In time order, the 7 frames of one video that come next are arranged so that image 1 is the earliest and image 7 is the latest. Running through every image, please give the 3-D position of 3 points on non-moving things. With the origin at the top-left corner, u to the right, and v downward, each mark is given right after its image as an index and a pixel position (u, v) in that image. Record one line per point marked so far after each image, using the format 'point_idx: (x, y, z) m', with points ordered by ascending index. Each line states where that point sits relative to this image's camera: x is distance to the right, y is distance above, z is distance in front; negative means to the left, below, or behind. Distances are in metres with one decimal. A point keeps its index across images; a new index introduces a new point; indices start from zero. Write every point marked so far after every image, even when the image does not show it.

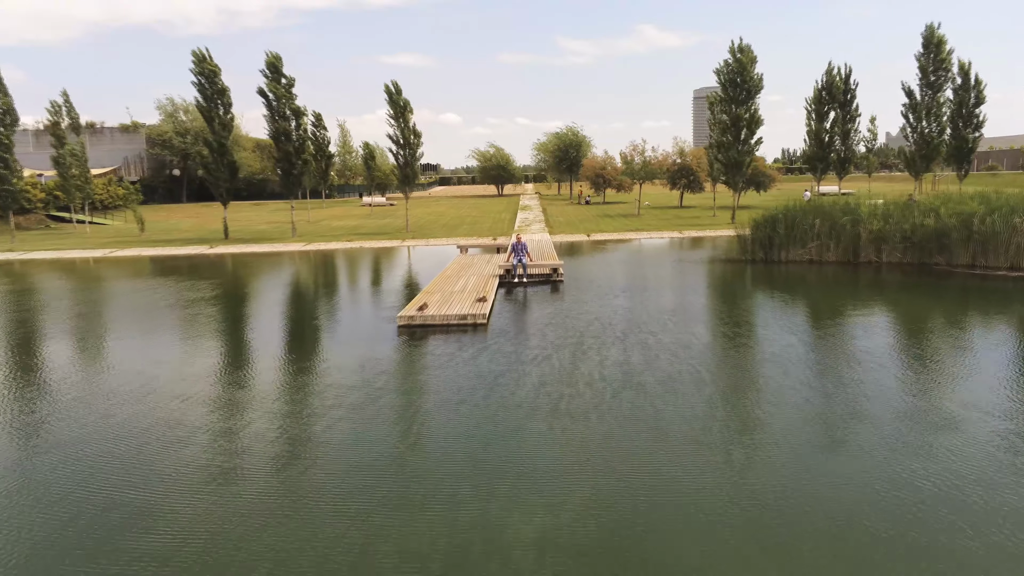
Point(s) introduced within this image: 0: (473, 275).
0: (-1.0, +0.3, +16.3) m
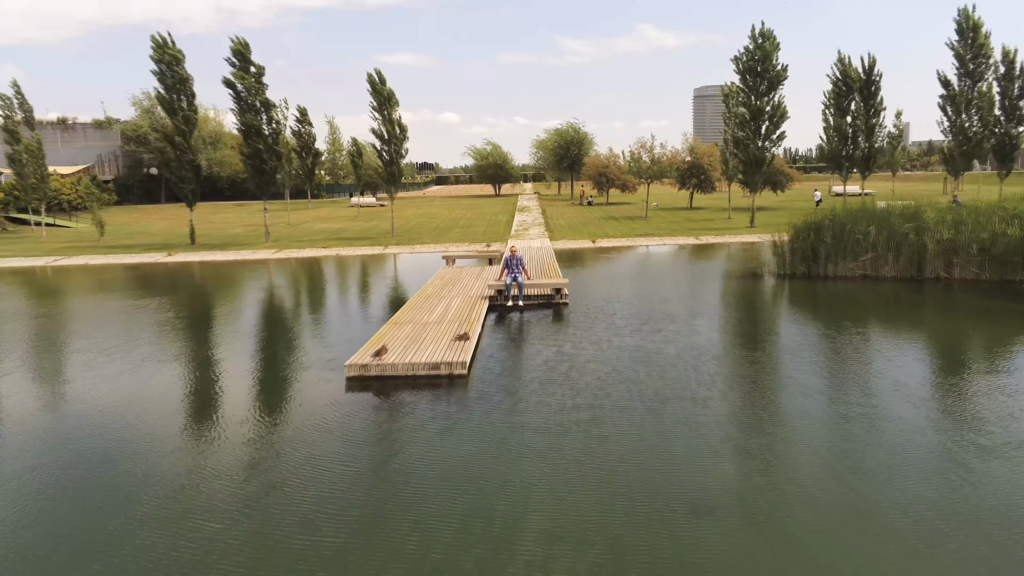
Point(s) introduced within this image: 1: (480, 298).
0: (-1.2, -0.2, +13.3) m
1: (-0.7, -0.2, +13.1) m
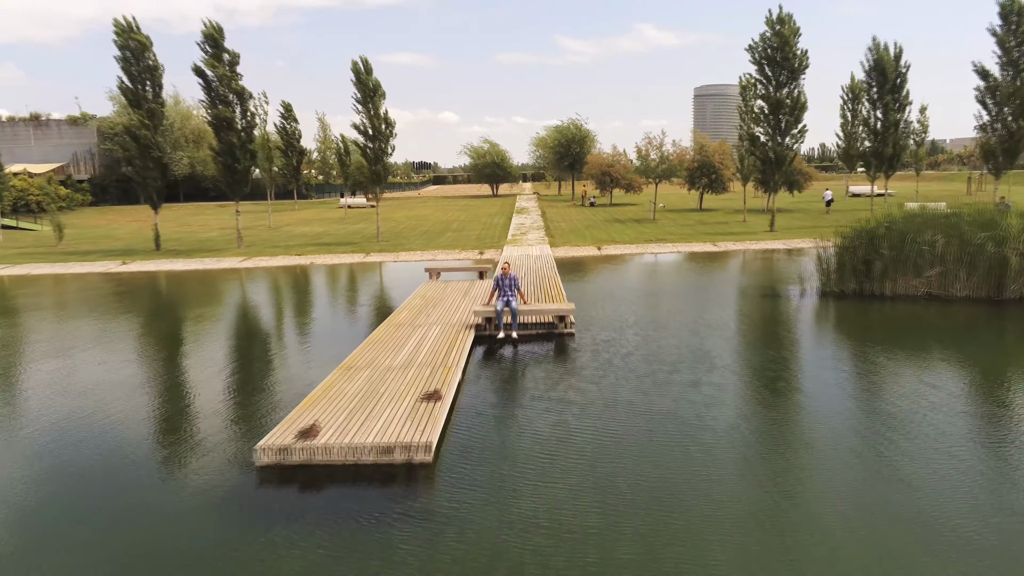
0: (-1.3, -0.7, +10.8) m
1: (-0.8, -0.7, +10.6) m
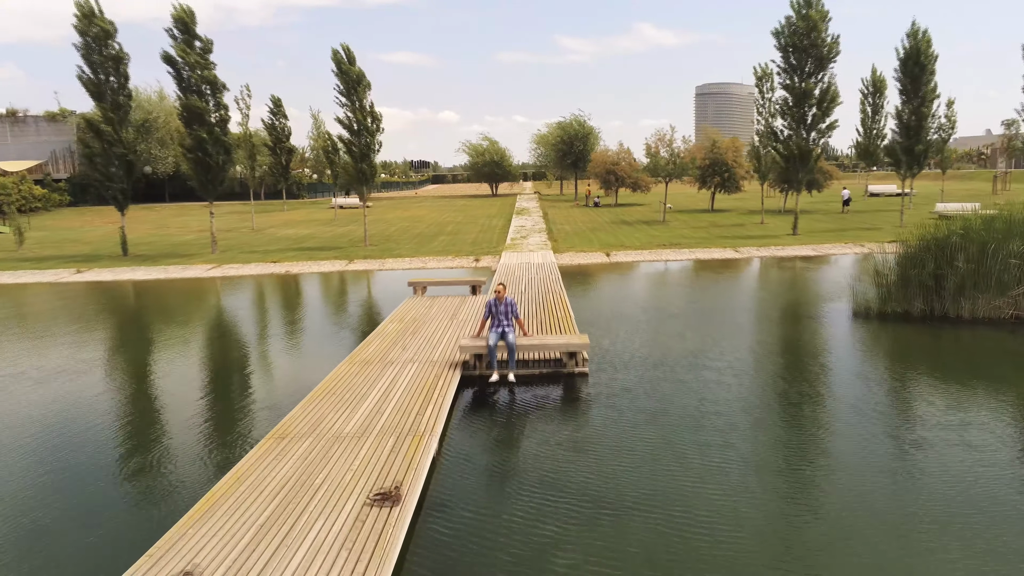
0: (-1.4, -1.0, +8.5) m
1: (-0.9, -1.1, +8.3) m
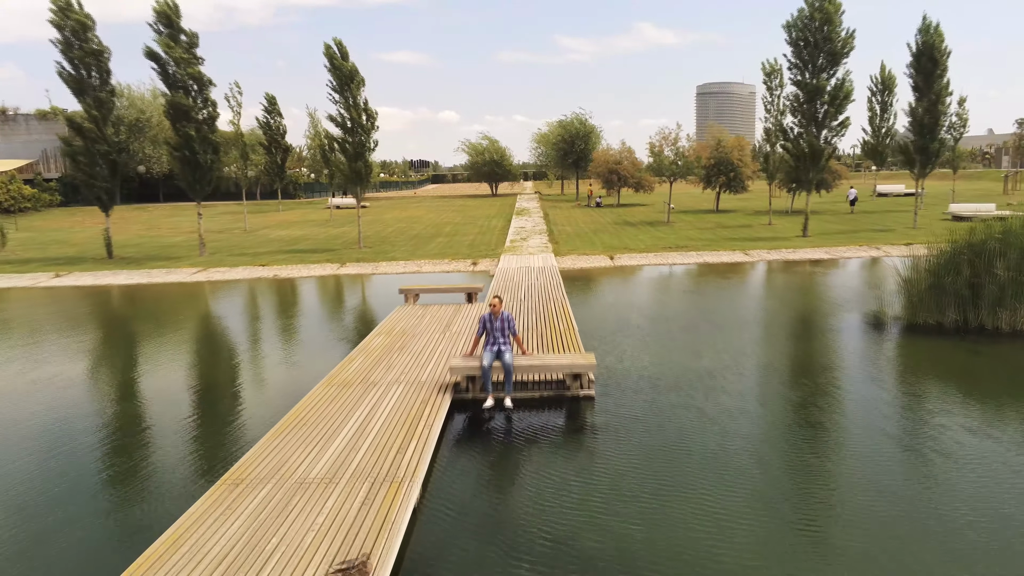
0: (-1.4, -1.2, +7.6) m
1: (-0.9, -1.2, +7.4) m
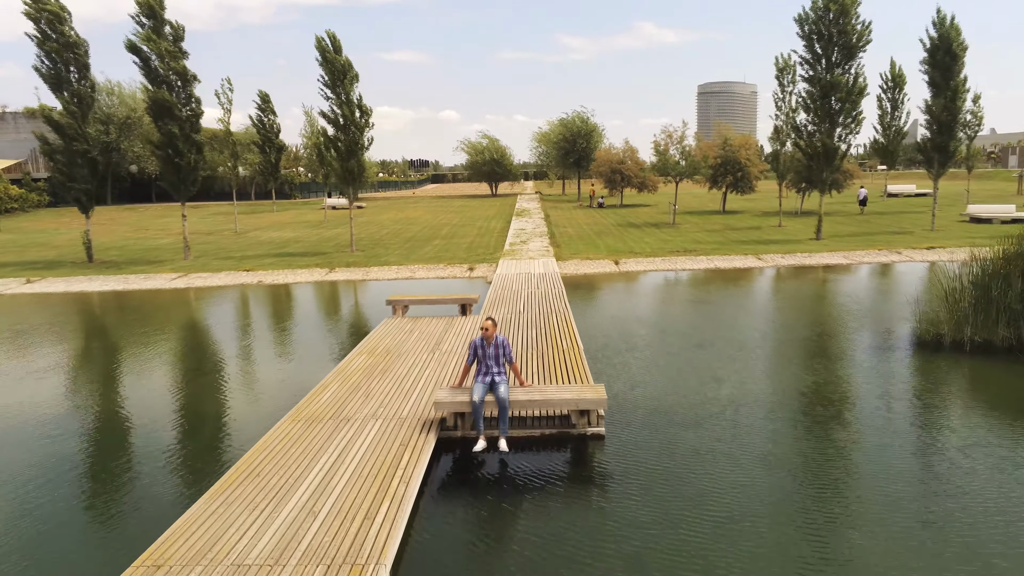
0: (-1.5, -1.4, +6.6) m
1: (-0.9, -1.4, +6.4) m
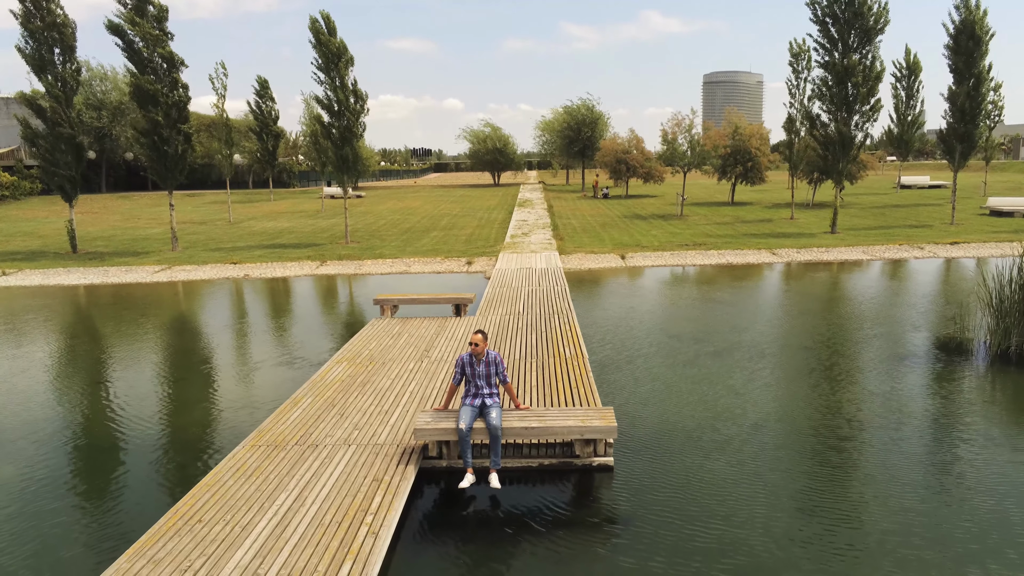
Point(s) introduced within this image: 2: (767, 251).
0: (-1.5, -1.5, +5.7) m
1: (-1.0, -1.5, +5.5) m
2: (+8.2, +1.2, +19.7) m
